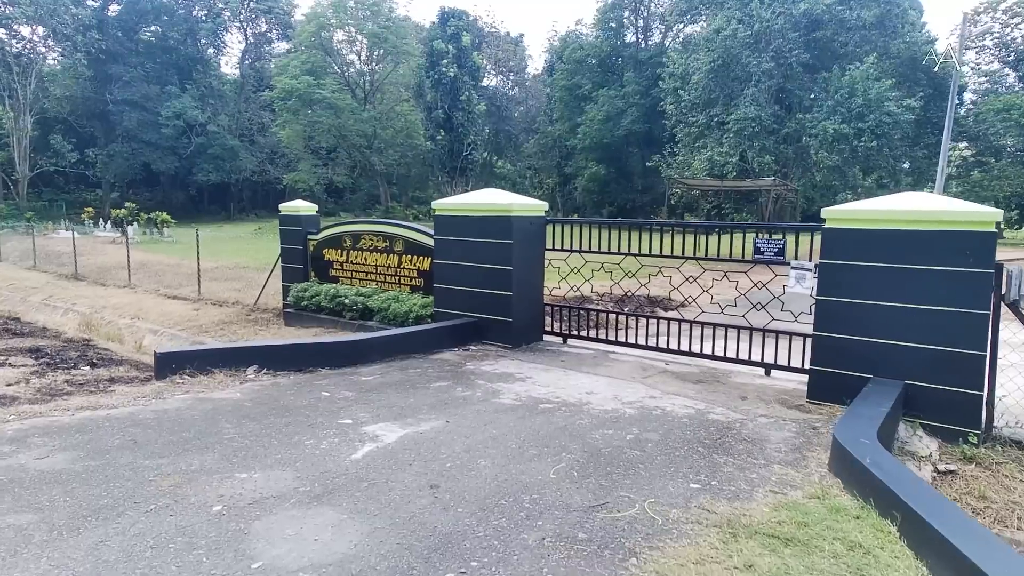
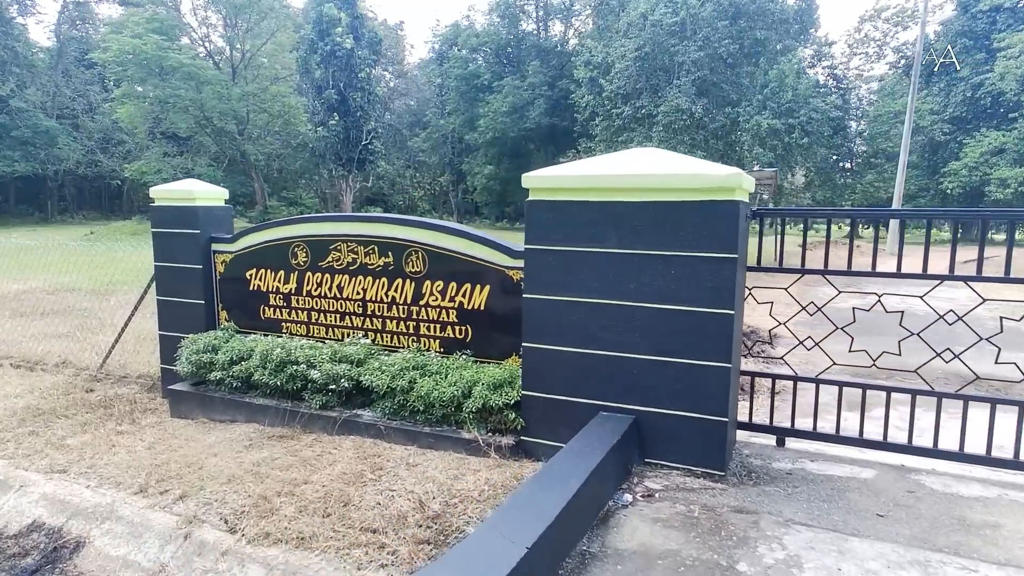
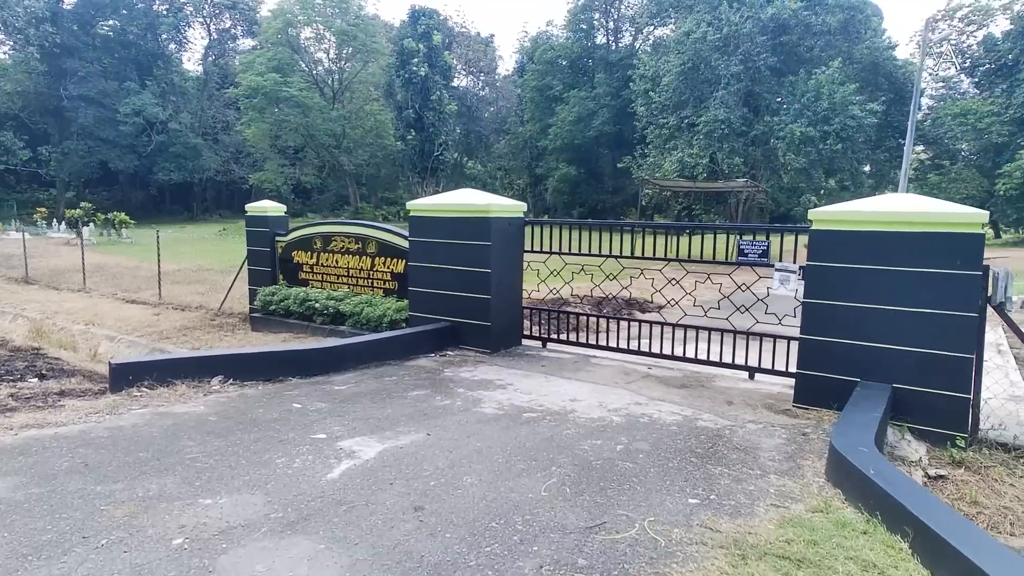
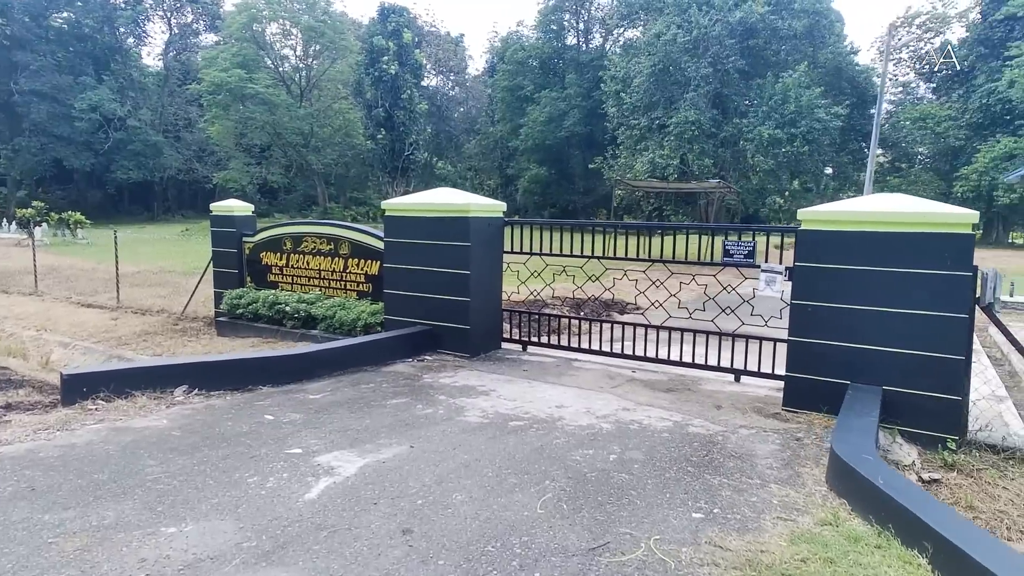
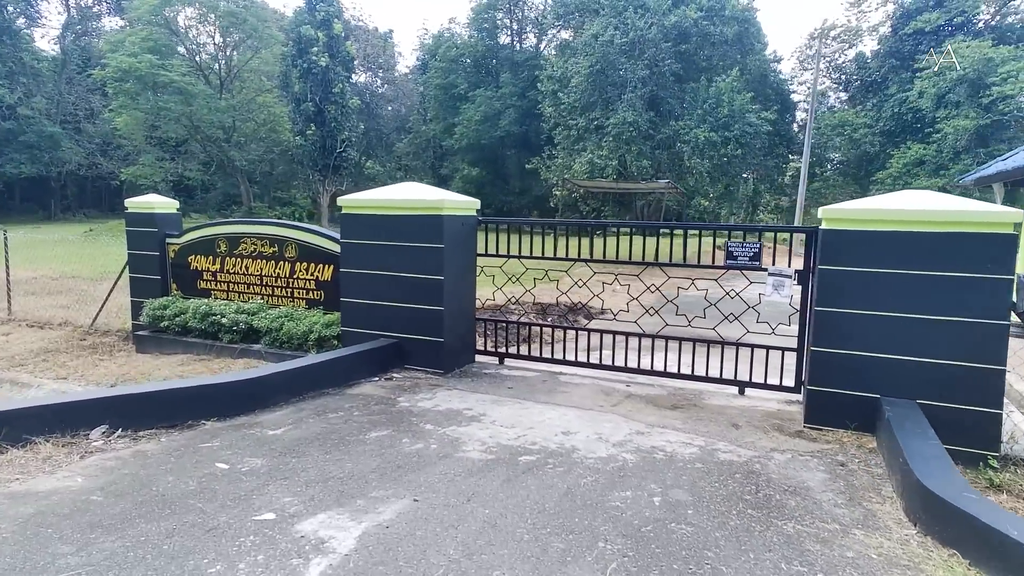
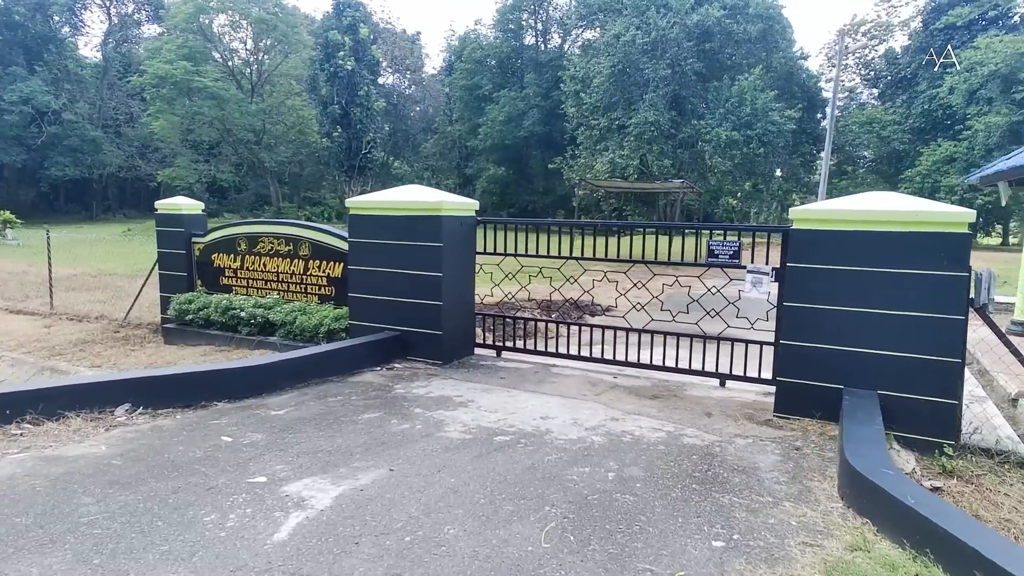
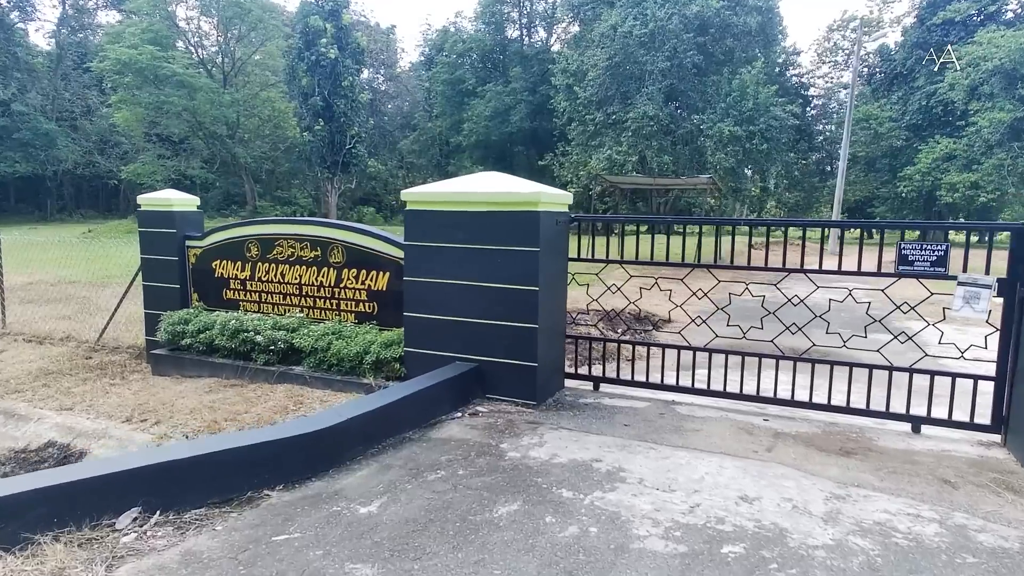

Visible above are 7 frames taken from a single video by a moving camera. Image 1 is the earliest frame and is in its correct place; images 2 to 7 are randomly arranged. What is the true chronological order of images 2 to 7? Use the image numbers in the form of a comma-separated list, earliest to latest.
3, 4, 6, 5, 7, 2
